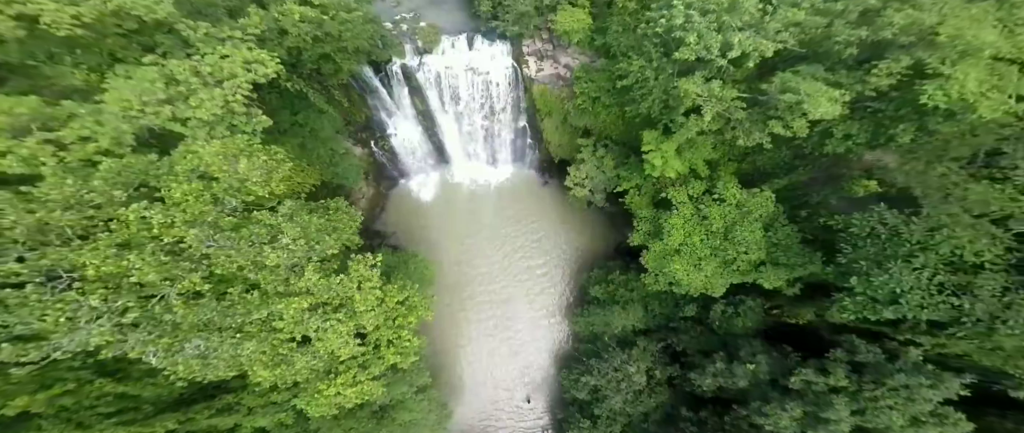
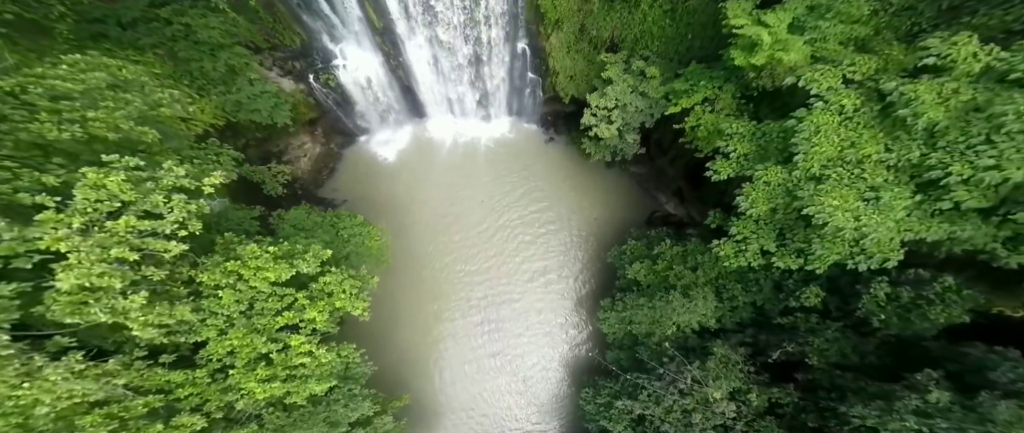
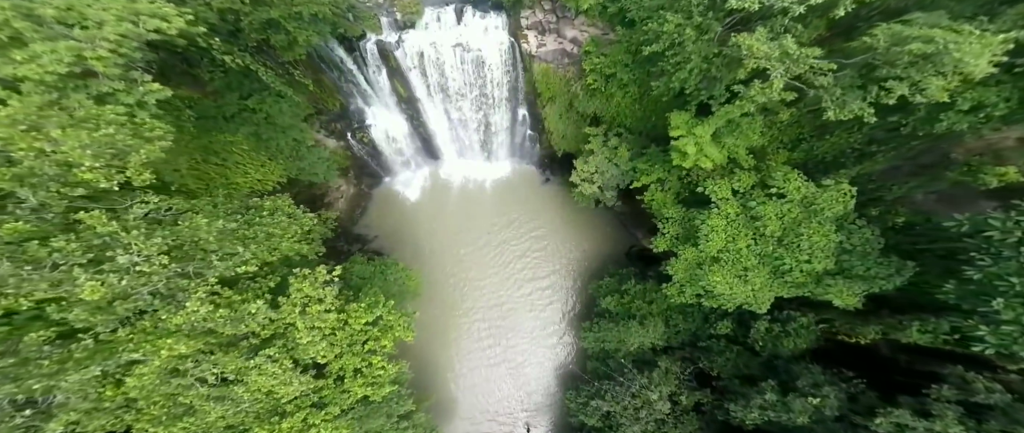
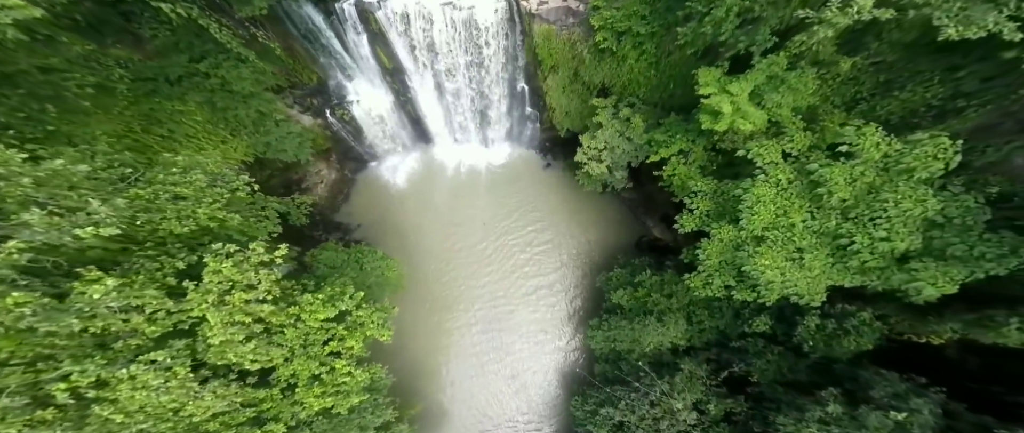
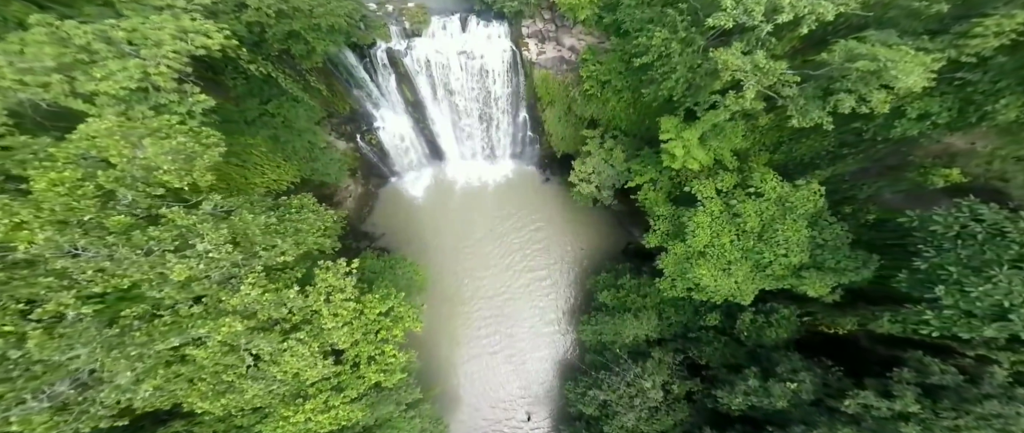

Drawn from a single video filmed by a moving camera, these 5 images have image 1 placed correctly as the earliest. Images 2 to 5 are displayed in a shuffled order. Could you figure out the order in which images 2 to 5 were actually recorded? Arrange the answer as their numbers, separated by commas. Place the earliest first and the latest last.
5, 3, 4, 2
